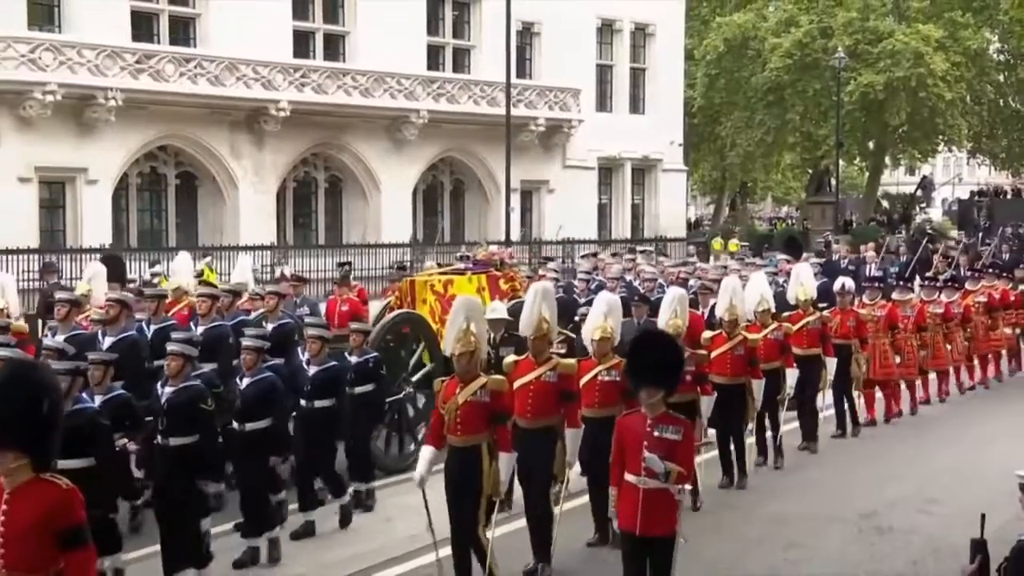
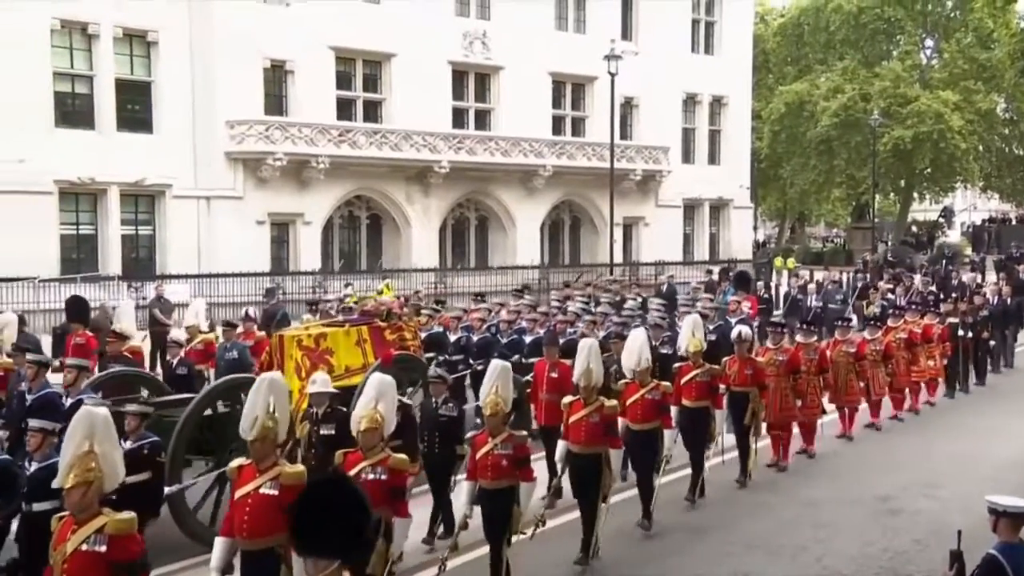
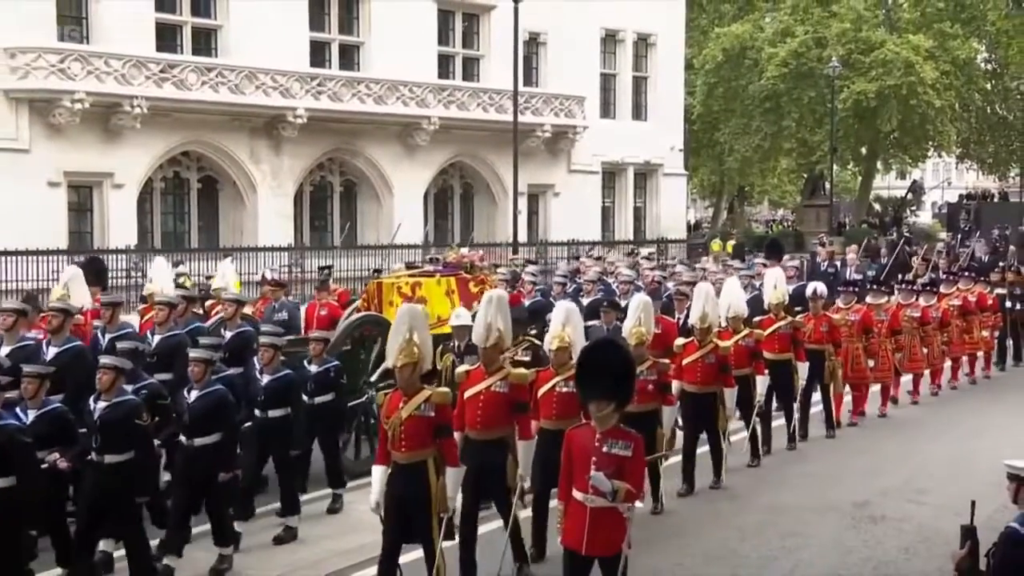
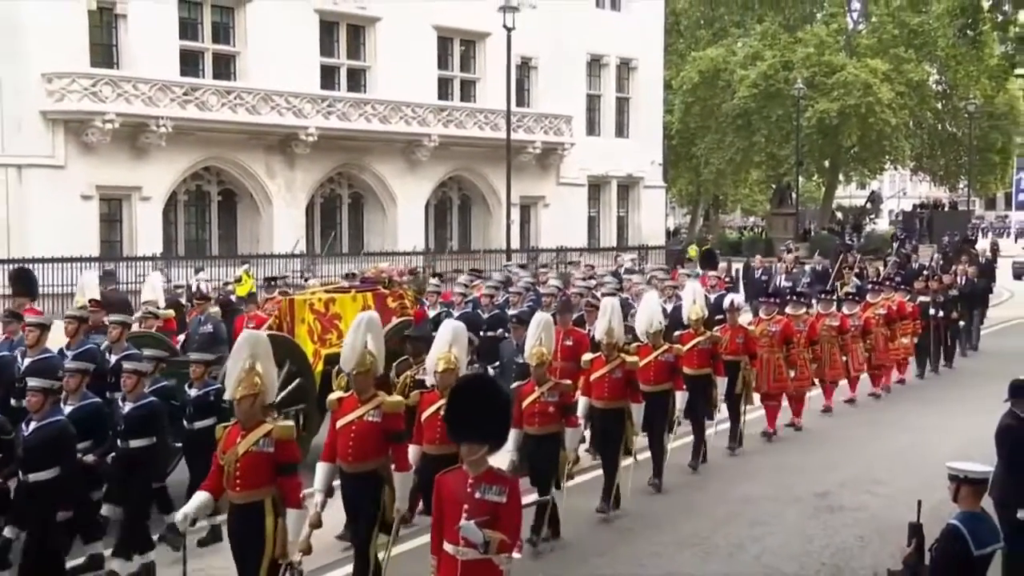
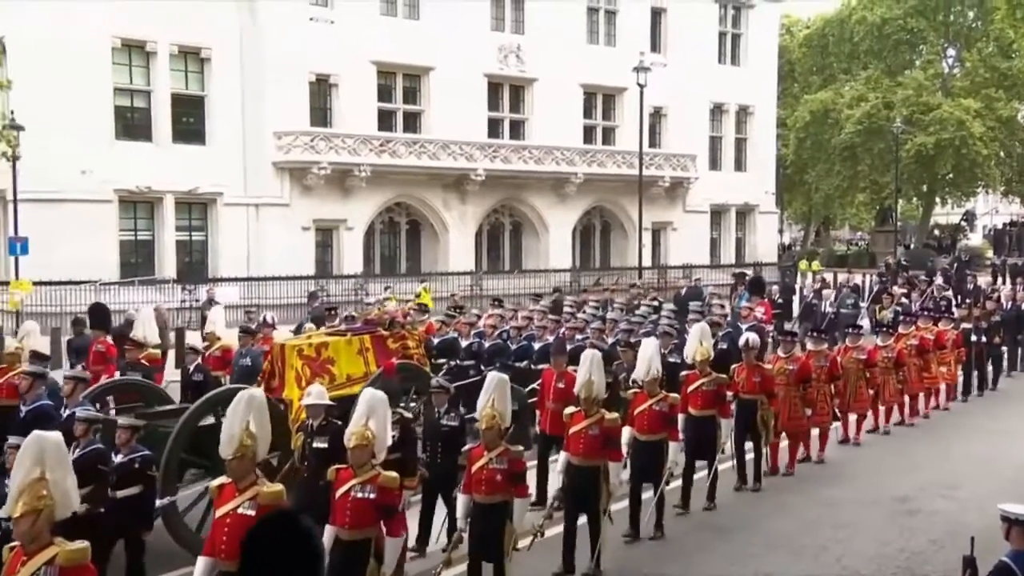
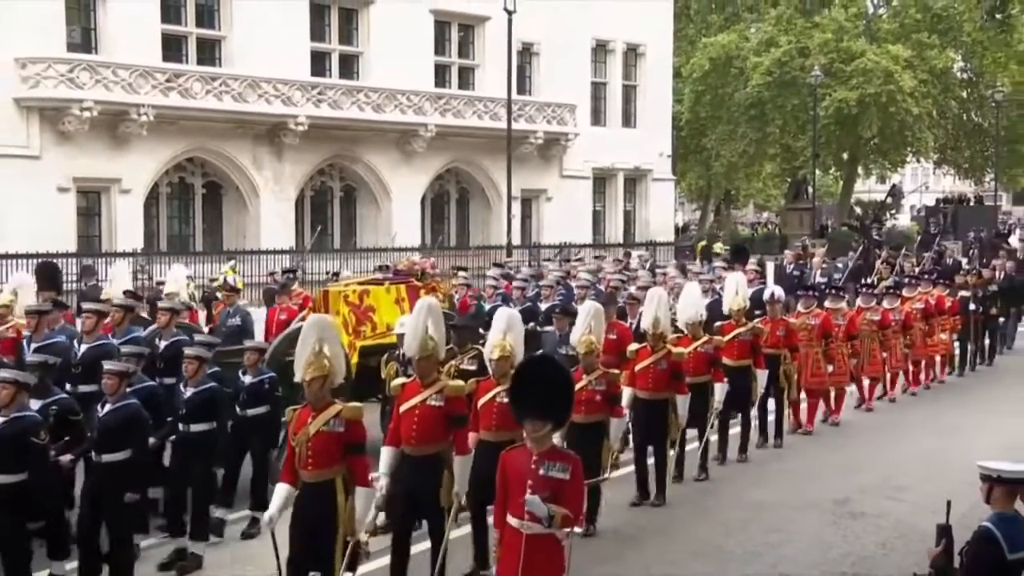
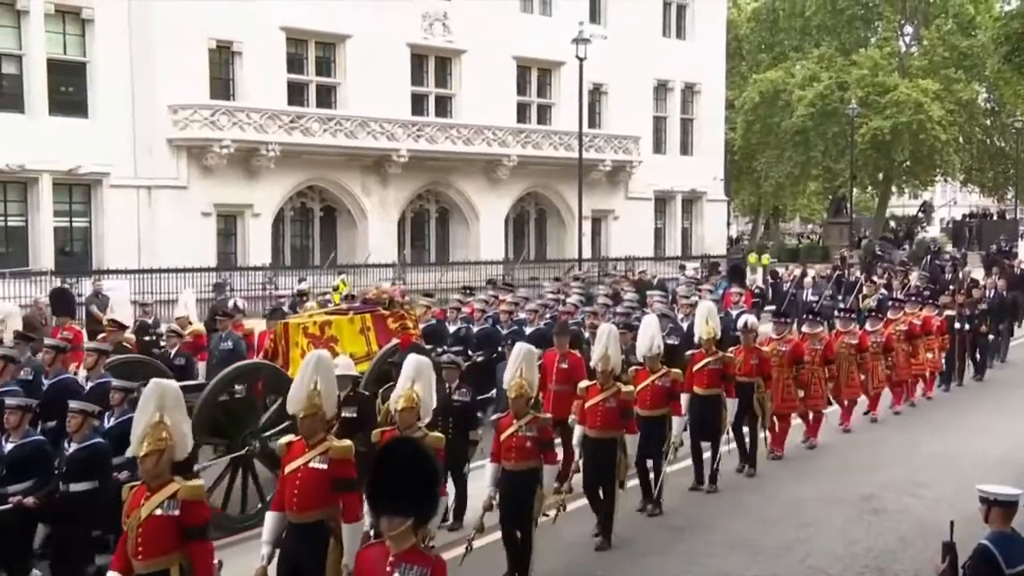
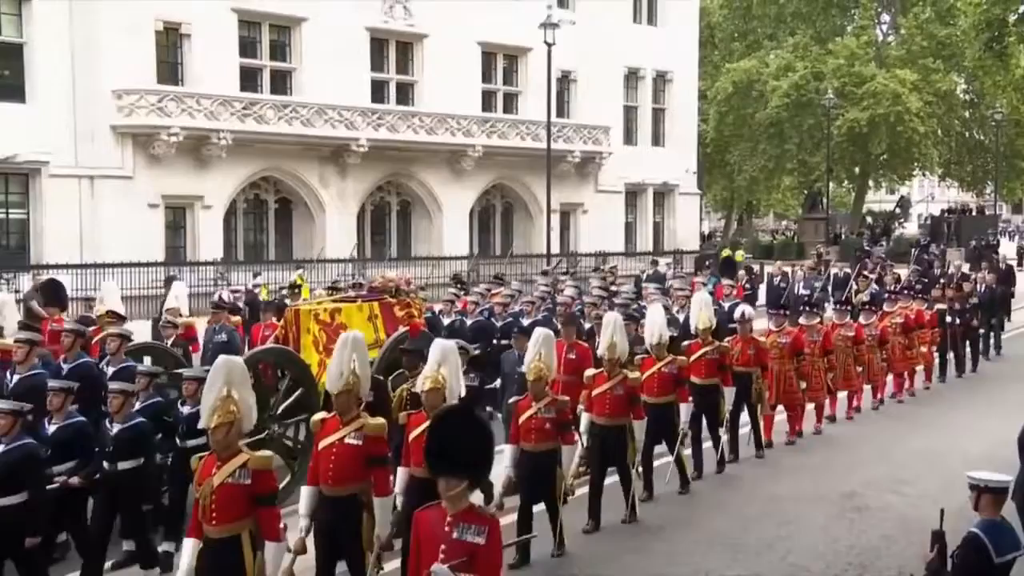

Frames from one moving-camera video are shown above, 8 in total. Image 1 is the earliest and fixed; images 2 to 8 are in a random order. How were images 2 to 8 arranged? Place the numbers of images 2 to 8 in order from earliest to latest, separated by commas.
3, 6, 4, 8, 7, 2, 5
